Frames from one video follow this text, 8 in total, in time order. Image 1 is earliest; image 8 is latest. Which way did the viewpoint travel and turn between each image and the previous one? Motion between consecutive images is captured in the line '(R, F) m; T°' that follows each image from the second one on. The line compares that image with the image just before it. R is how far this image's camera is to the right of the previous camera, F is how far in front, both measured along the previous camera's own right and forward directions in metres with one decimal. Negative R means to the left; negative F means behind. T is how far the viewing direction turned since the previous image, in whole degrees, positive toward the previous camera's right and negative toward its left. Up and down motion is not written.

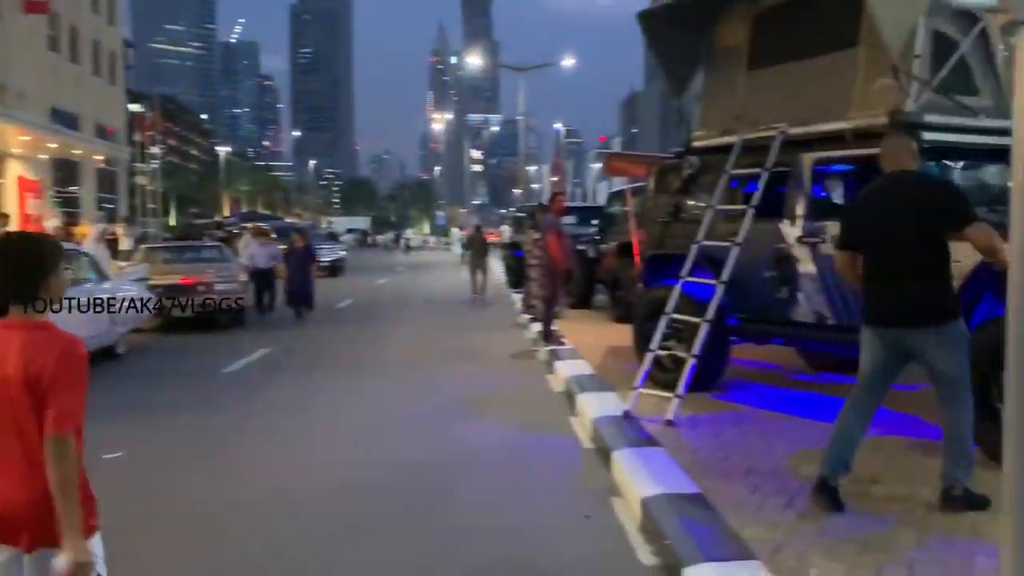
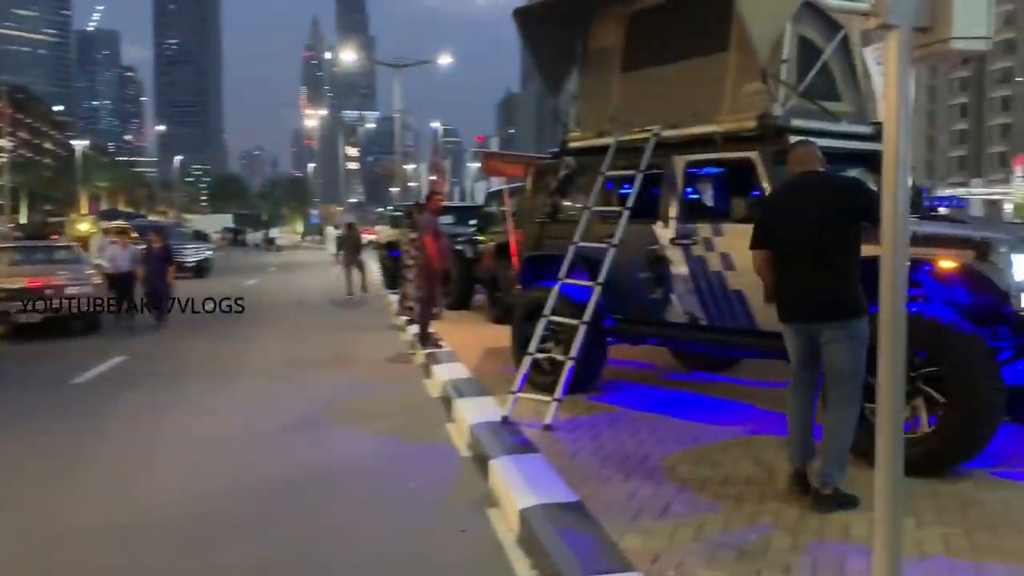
(0.0, +0.2) m; +8°
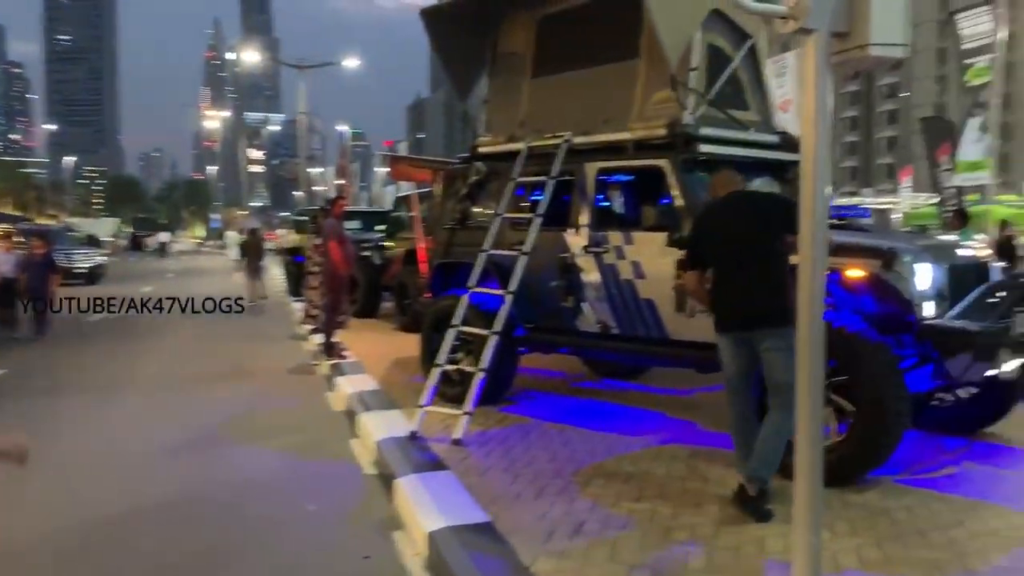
(0.0, +0.2) m; +6°
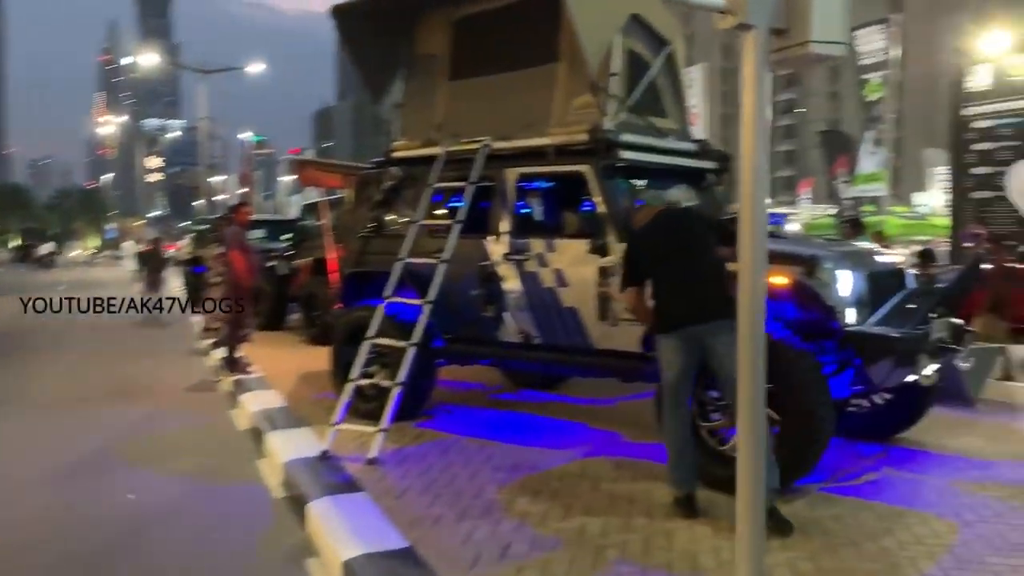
(-0.1, +0.2) m; +6°
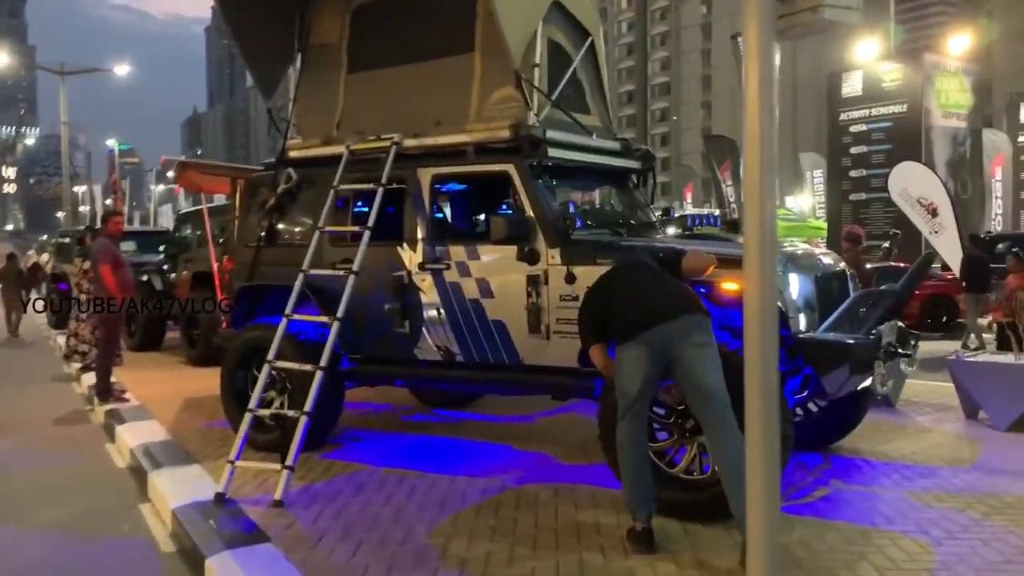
(-0.2, +0.6) m; +8°
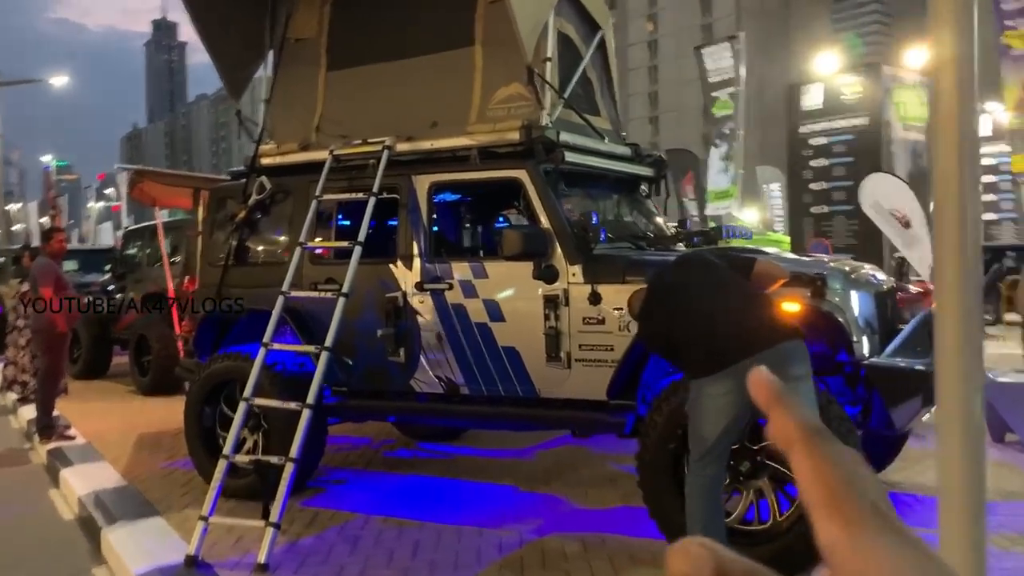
(-0.4, +0.7) m; +3°
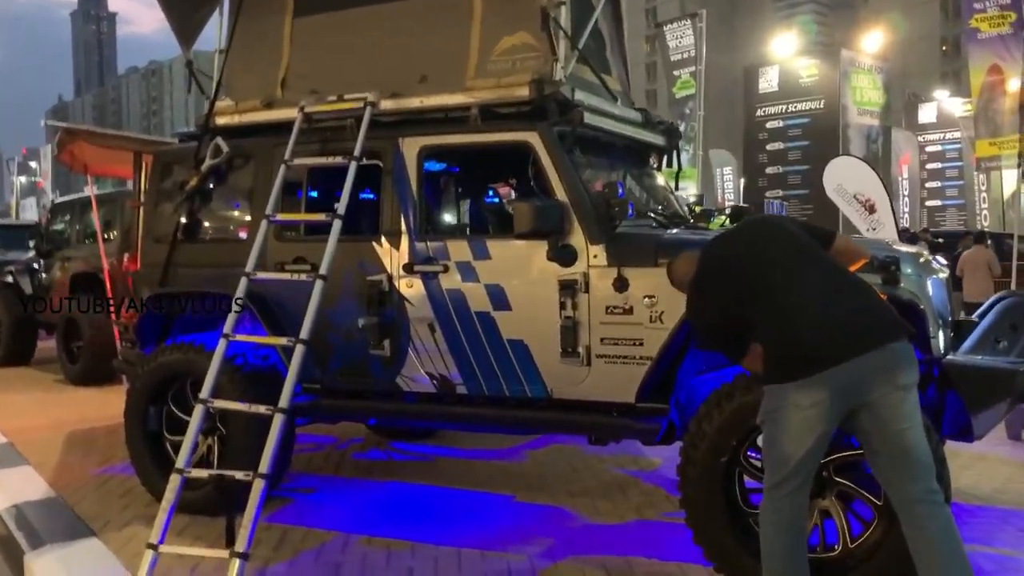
(-0.3, +0.8) m; +4°
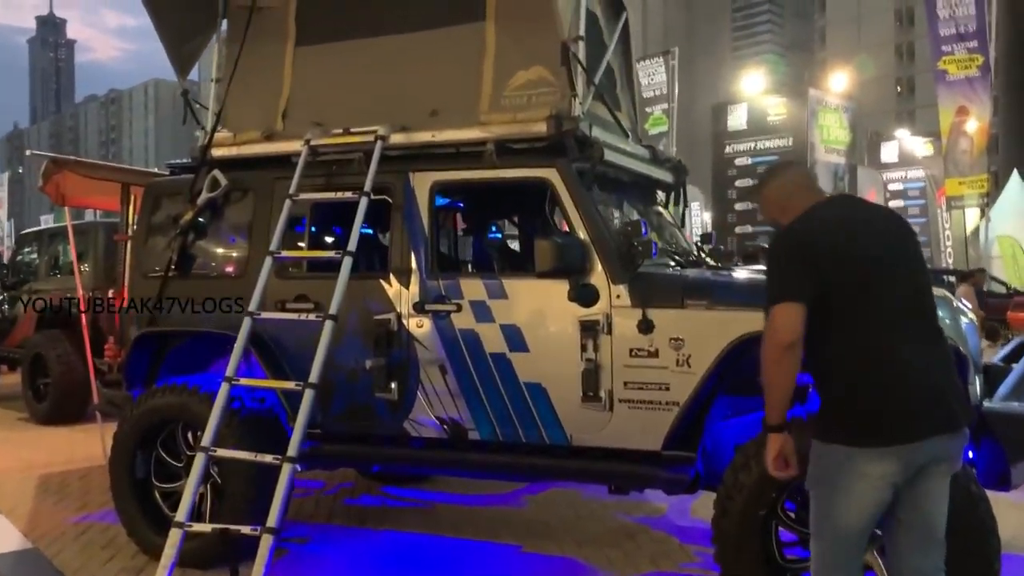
(-0.3, +0.2) m; +2°
